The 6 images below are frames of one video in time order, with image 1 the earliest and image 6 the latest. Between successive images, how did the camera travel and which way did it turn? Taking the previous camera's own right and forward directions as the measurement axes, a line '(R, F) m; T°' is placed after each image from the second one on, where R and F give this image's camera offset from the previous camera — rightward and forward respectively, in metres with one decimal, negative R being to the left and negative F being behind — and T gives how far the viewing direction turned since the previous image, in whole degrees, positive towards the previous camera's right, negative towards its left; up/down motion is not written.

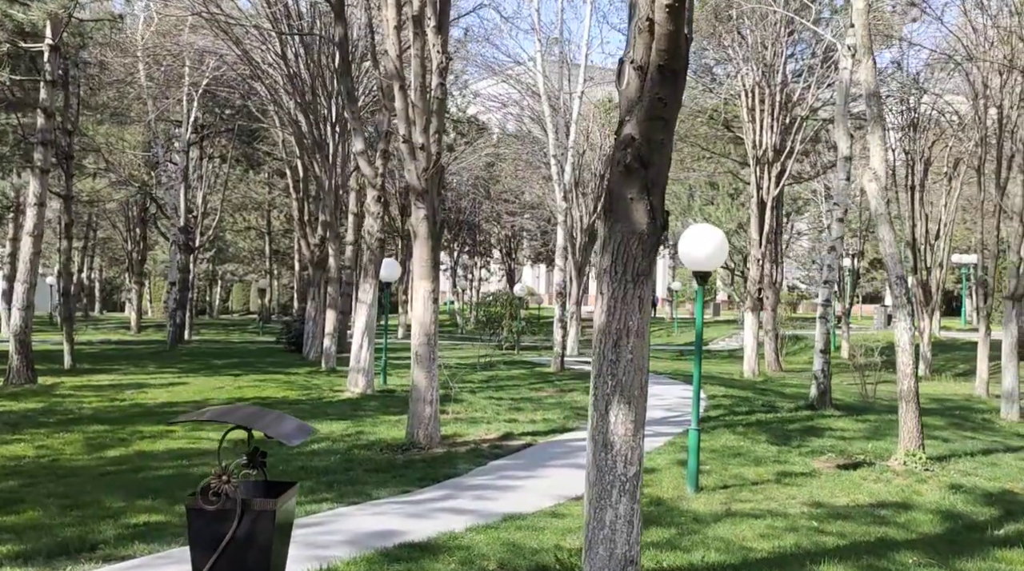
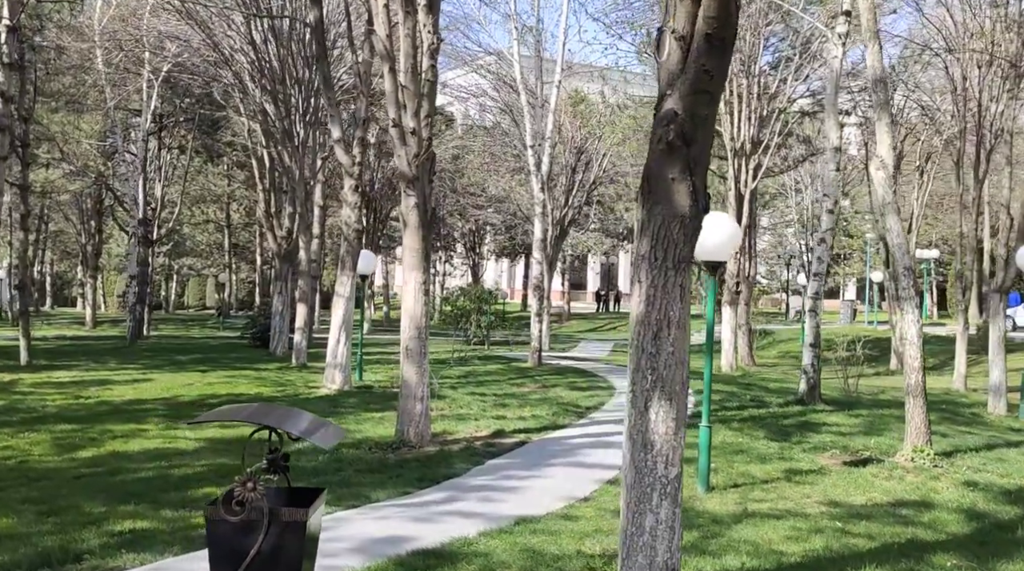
(-0.4, +0.5) m; +2°
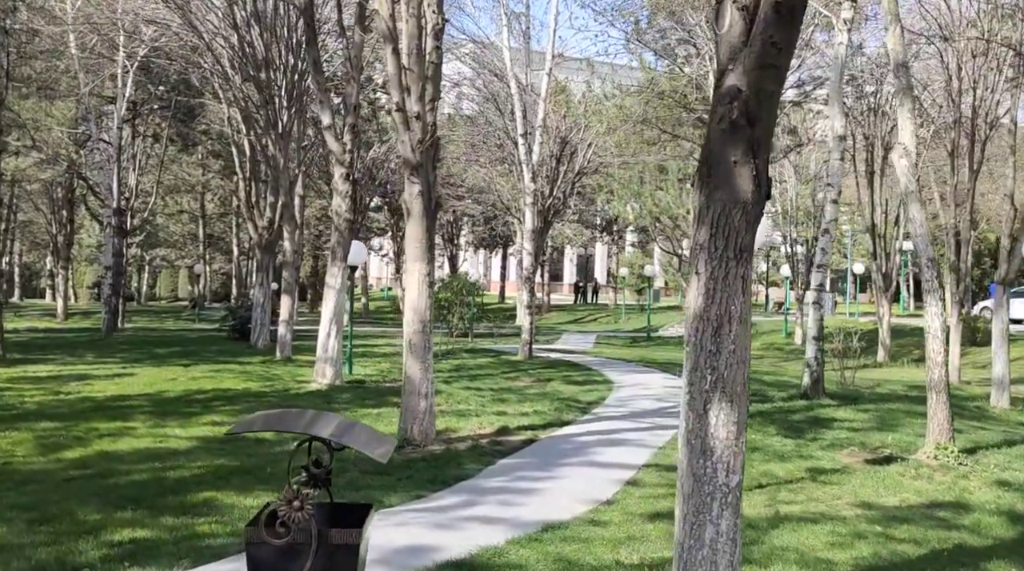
(-0.3, +0.4) m; +1°
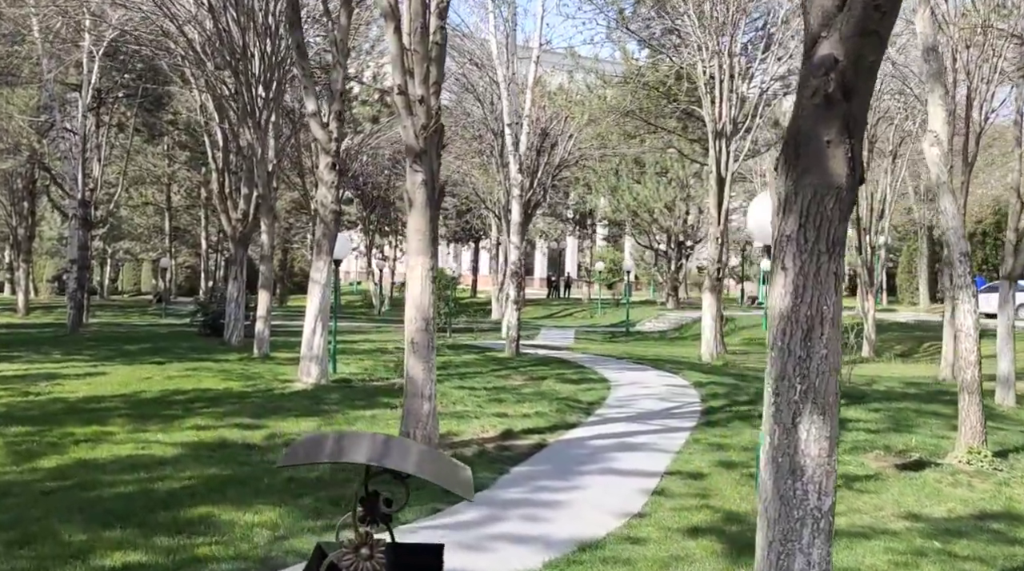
(-0.4, +0.6) m; +2°
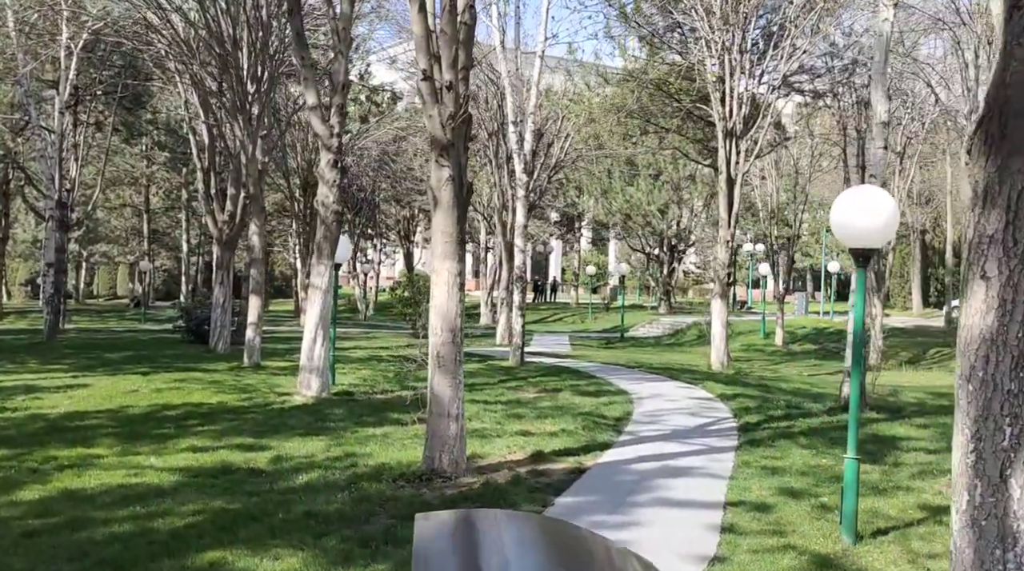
(-0.5, +1.0) m; +1°
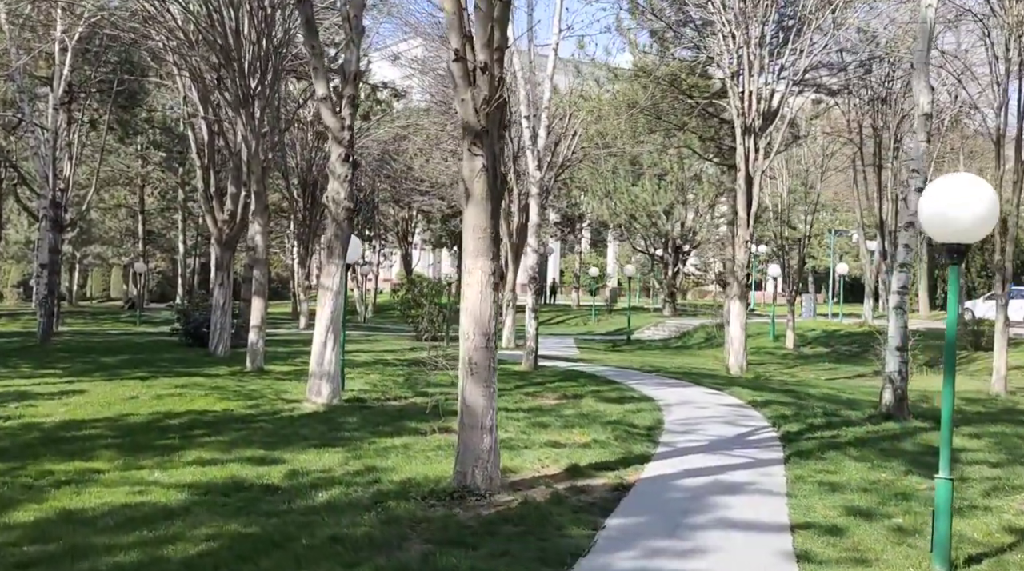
(-0.3, +0.7) m; 0°
